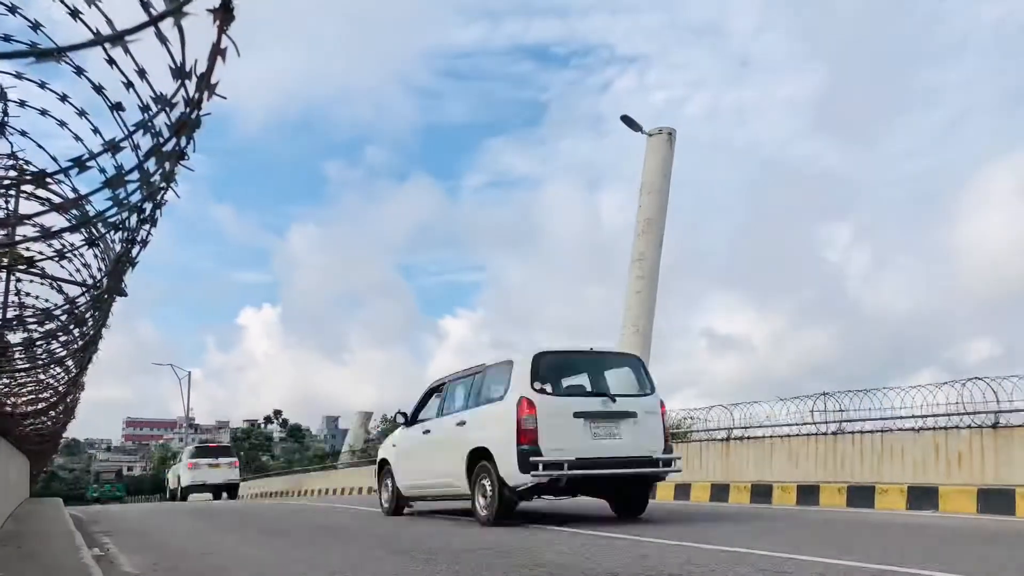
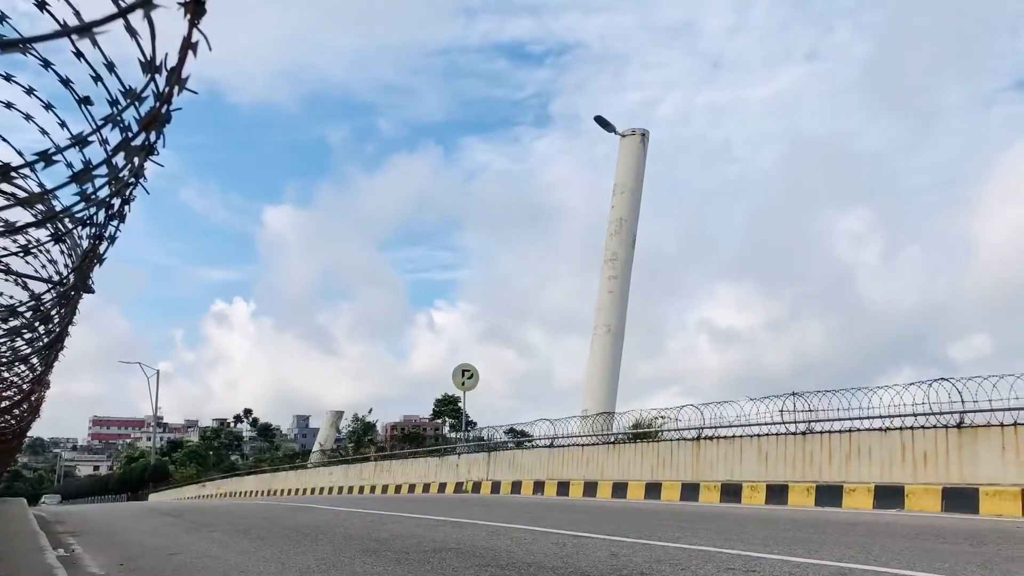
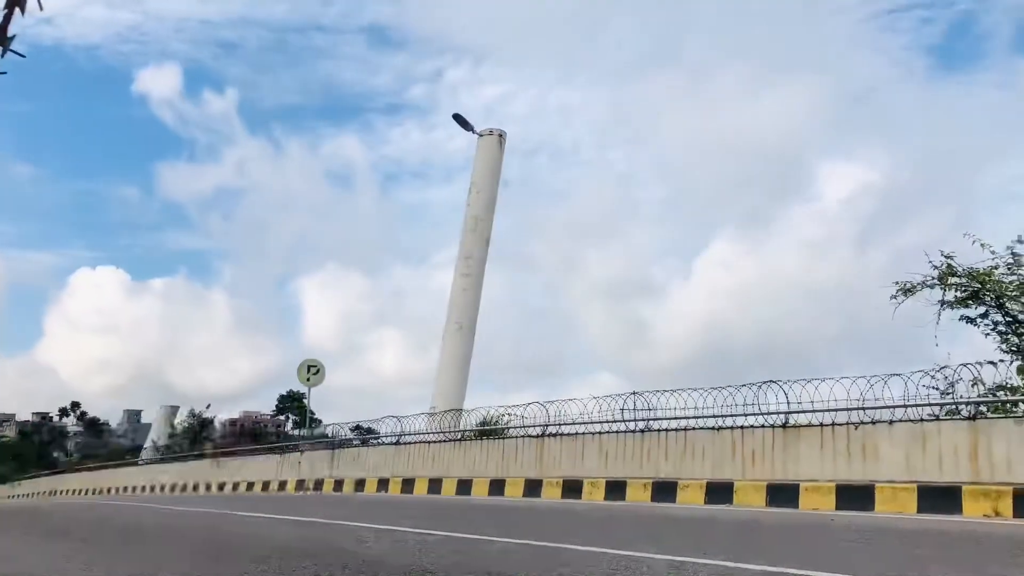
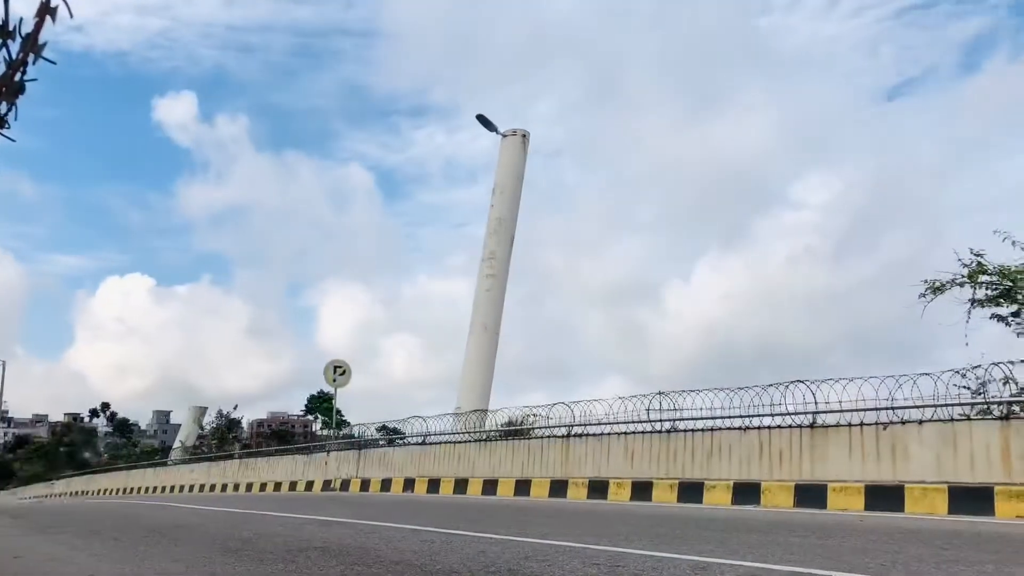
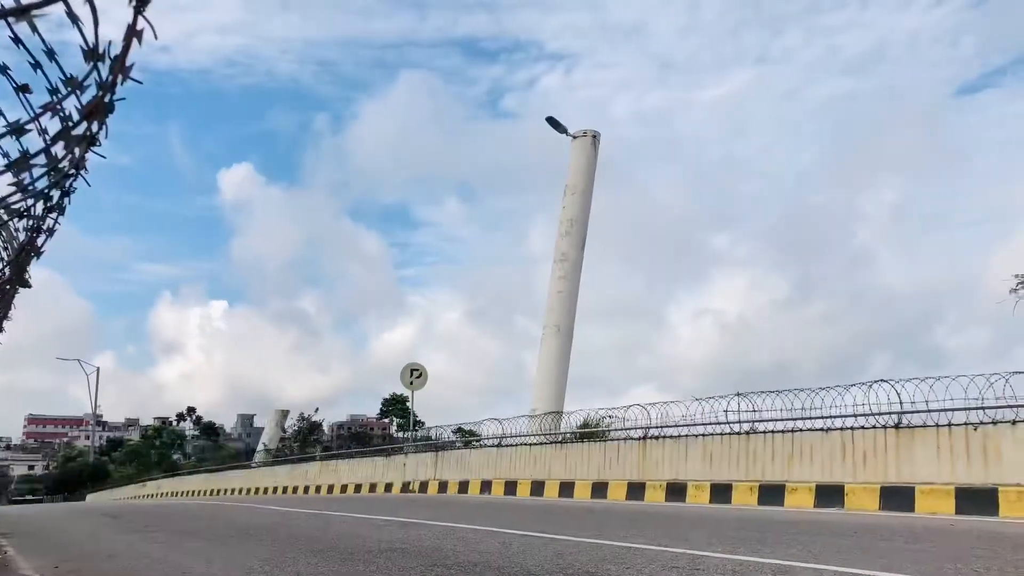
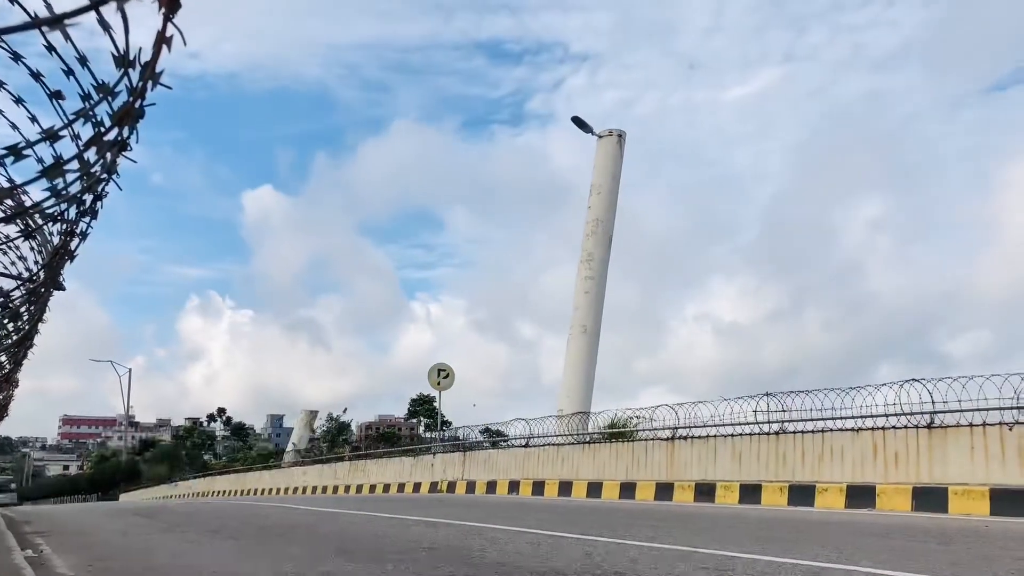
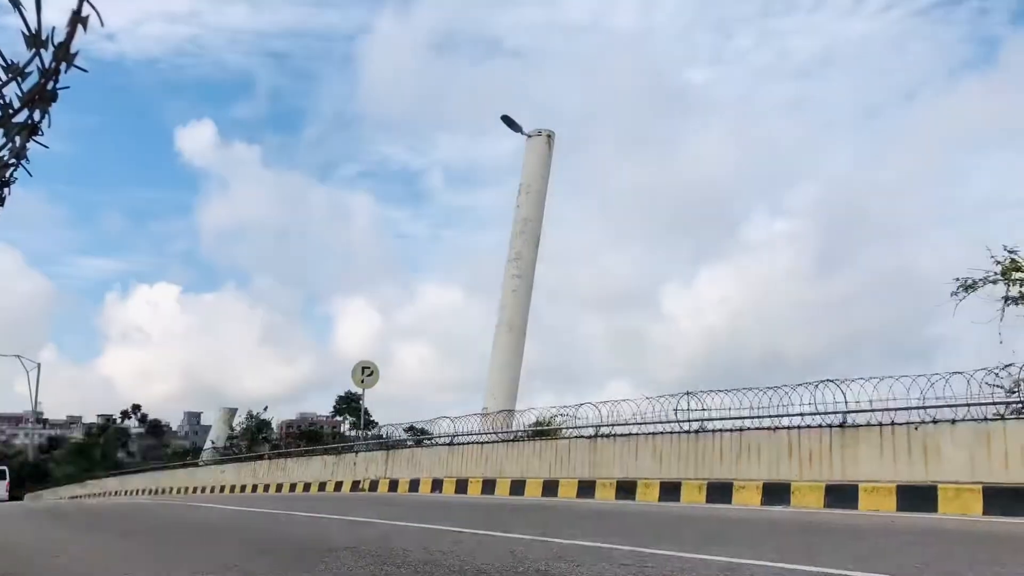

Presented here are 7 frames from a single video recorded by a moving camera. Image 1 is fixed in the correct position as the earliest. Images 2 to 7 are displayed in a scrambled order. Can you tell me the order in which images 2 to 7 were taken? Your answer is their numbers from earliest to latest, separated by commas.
2, 6, 5, 7, 4, 3
